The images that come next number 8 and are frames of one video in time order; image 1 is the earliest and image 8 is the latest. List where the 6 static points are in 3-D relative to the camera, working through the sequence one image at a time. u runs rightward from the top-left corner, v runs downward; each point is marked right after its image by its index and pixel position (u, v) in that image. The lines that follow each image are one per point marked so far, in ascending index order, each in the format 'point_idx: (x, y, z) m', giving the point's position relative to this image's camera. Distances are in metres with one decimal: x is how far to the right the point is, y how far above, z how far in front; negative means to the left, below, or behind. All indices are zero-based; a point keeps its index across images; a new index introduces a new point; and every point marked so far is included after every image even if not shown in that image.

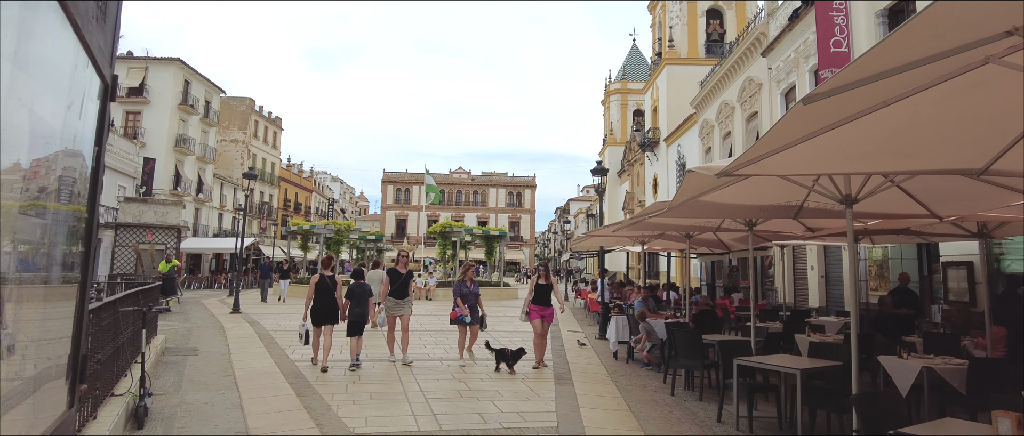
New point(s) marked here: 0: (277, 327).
0: (-4.2, -2.0, +12.3) m
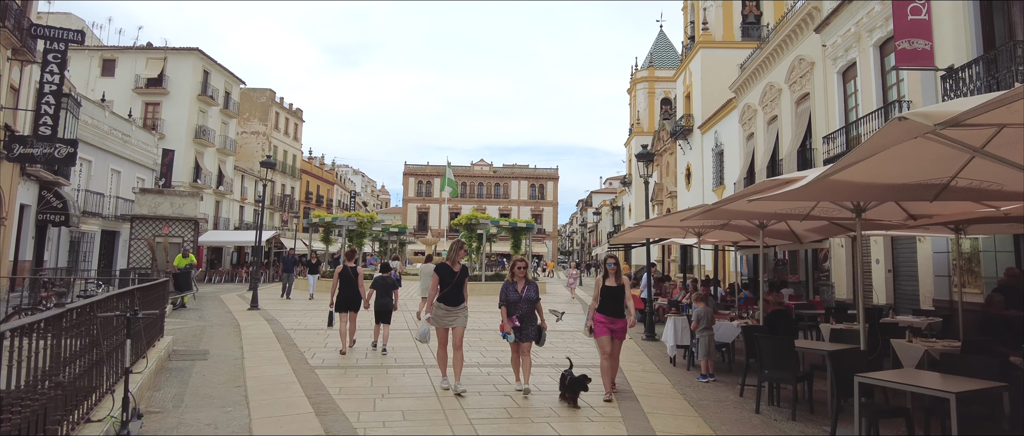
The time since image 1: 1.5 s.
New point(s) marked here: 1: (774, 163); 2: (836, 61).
0: (-3.6, -1.8, +11.4) m
1: (+7.3, +1.5, +18.8) m
2: (+6.9, +3.4, +14.5) m
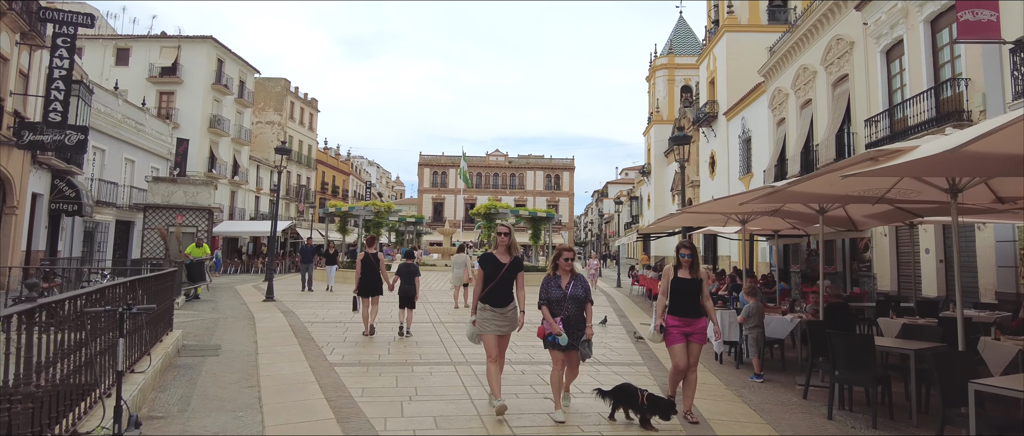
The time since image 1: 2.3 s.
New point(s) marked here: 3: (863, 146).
0: (-3.2, -1.6, +10.9) m
1: (+7.9, +1.9, +18.0) m
2: (+7.4, +3.6, +13.7) m
3: (+7.5, +1.5, +14.4) m
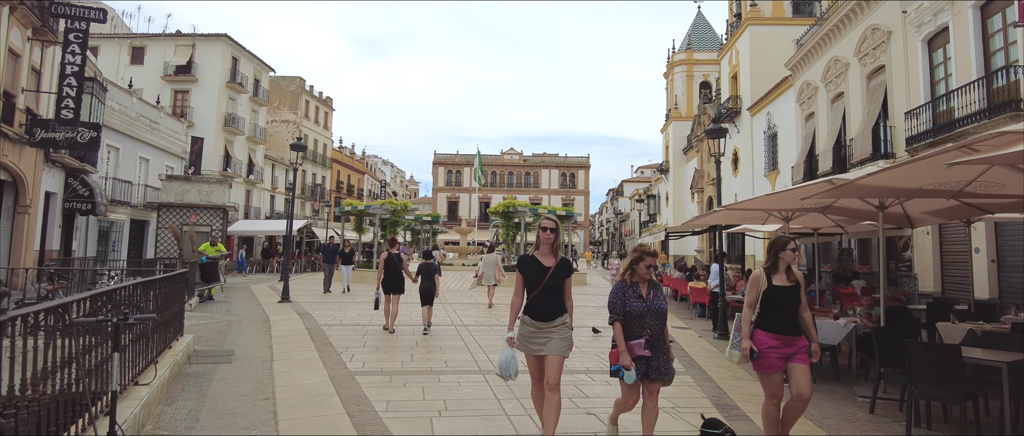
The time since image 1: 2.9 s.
0: (-2.8, -1.6, +10.4) m
1: (+8.4, +1.9, +17.3) m
2: (+7.9, +3.7, +13.1) m
3: (+8.0, +1.6, +13.7) m
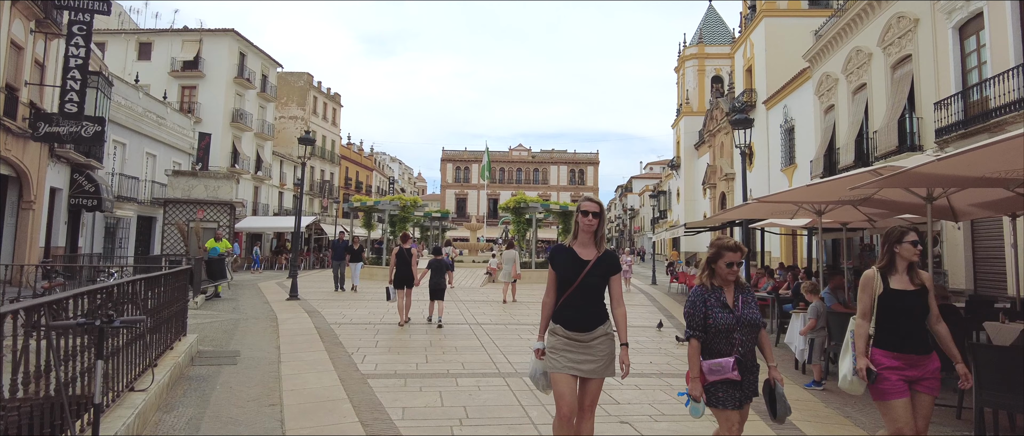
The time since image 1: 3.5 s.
0: (-2.5, -1.5, +10.1) m
1: (+8.7, +2.0, +16.8) m
2: (+8.1, +3.8, +12.6) m
3: (+8.2, +1.7, +13.2) m
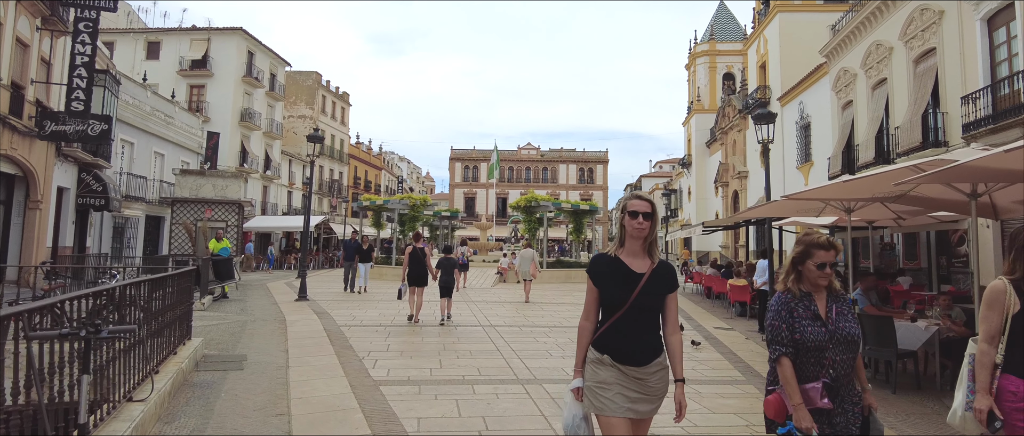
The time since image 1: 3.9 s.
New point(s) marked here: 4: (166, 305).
0: (-2.3, -1.5, +9.8) m
1: (+9.0, +2.1, +16.4) m
2: (+8.4, +3.8, +12.2) m
3: (+8.5, +1.7, +12.8) m
4: (-3.3, -0.8, +6.4) m
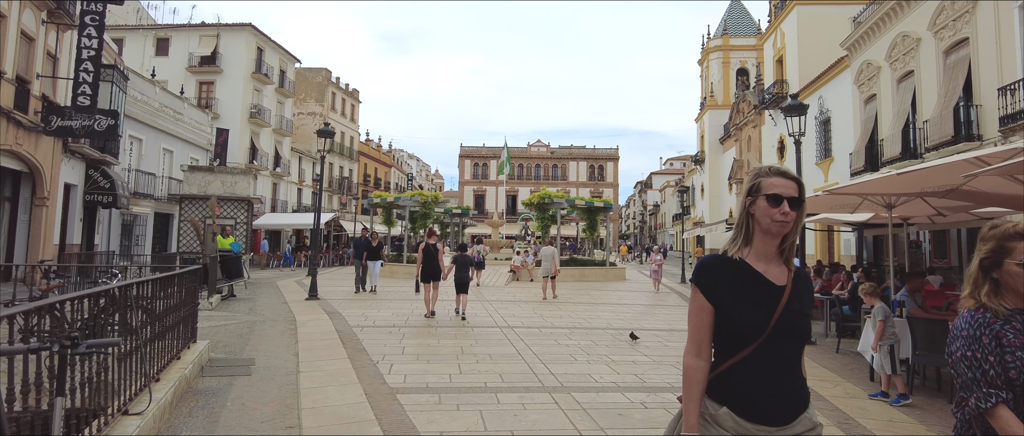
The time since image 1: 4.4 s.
0: (-2.1, -1.4, +9.4) m
1: (+9.3, +2.2, +15.9) m
2: (+8.7, +3.9, +11.7) m
3: (+8.8, +1.8, +12.3) m
4: (-3.0, -0.8, +6.0) m
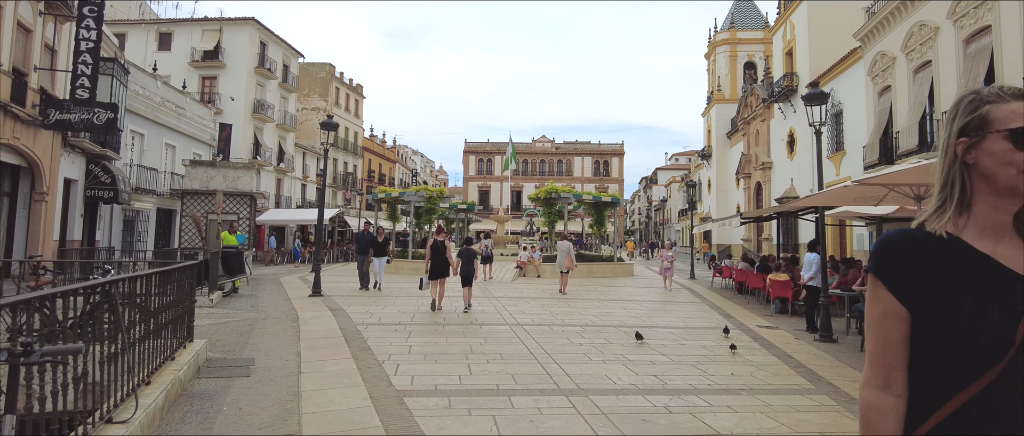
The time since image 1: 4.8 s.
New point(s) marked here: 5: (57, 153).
0: (-1.9, -1.4, +9.1) m
1: (+9.5, +2.3, +15.5) m
2: (+8.8, +4.0, +11.3) m
3: (+8.9, +1.9, +11.9) m
4: (-2.9, -0.7, +5.7) m
5: (-10.1, +1.4, +15.0) m
